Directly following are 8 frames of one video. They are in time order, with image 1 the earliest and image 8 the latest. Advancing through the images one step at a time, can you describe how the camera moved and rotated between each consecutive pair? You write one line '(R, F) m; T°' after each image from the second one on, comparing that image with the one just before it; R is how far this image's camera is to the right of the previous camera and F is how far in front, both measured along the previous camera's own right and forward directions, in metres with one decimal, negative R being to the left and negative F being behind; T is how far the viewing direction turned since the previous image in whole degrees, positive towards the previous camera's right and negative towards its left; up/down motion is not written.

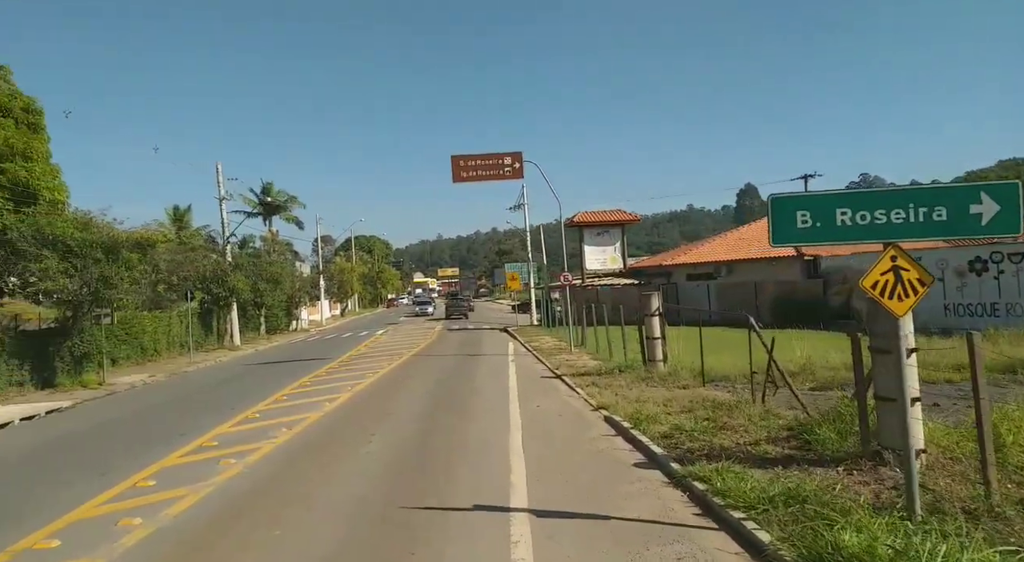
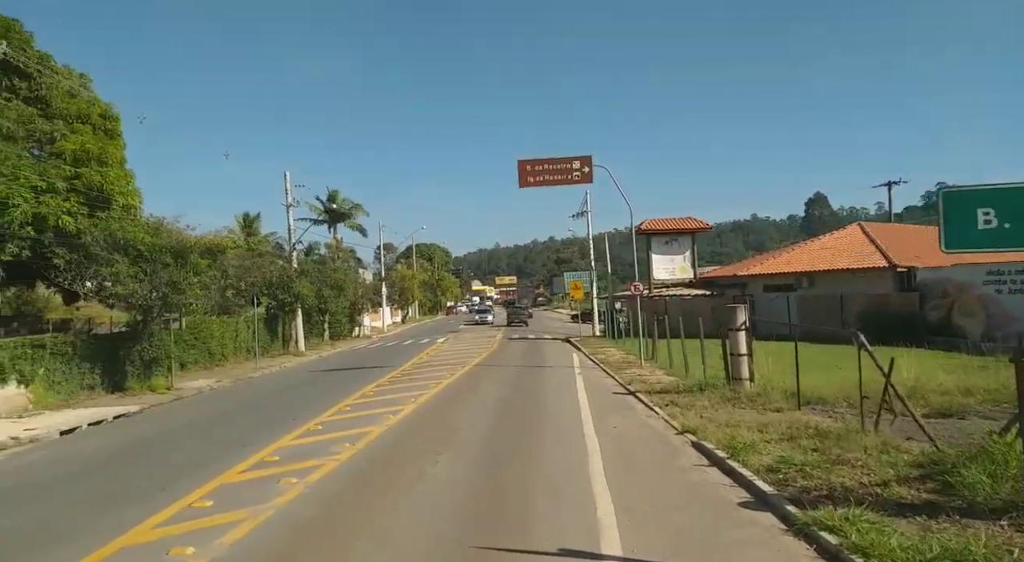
(-0.3, +0.8) m; -4°
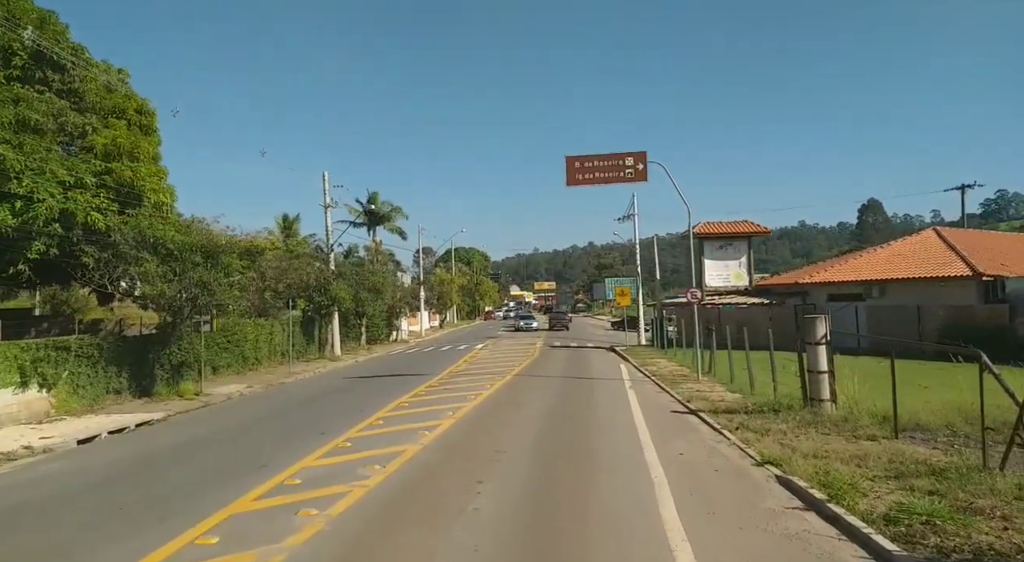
(-0.2, +1.4) m; -3°
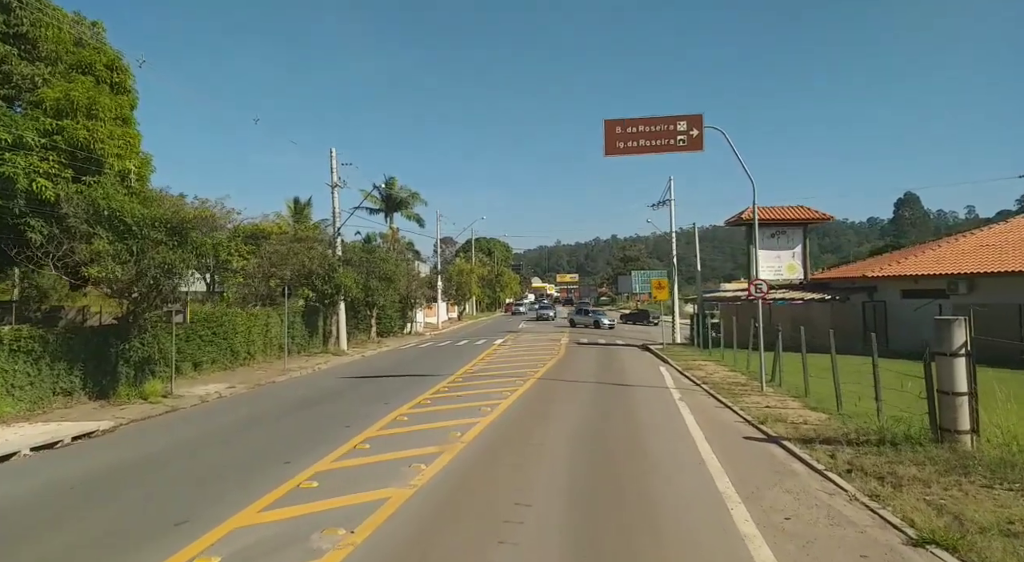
(-0.1, +3.4) m; -2°
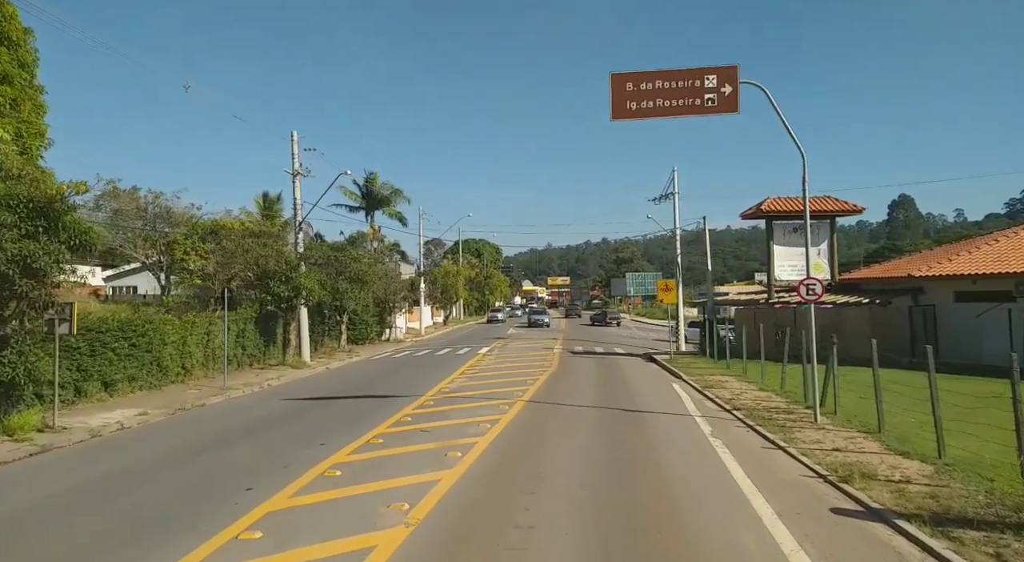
(+0.2, +4.0) m; +1°
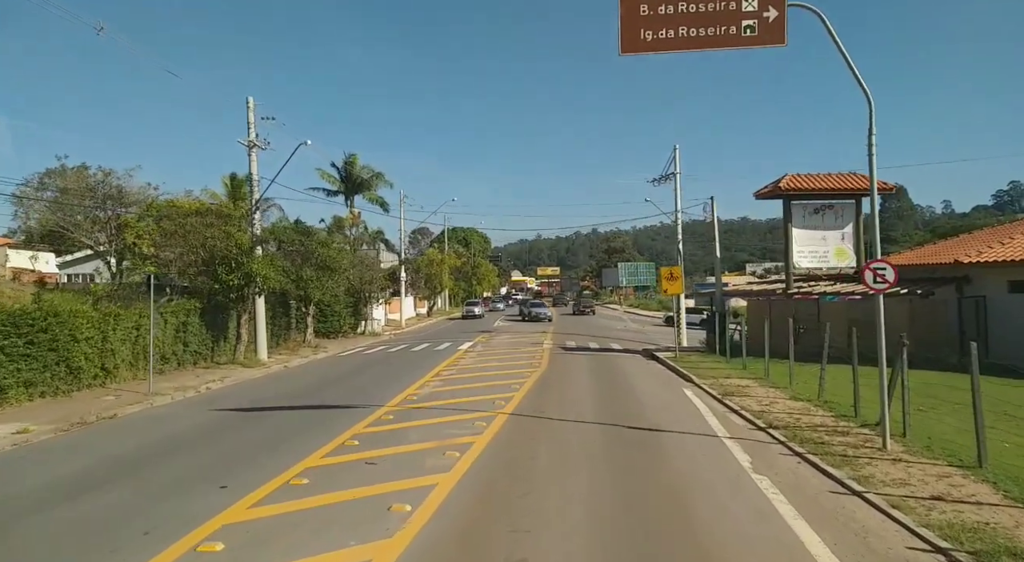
(+0.2, +3.3) m; +1°
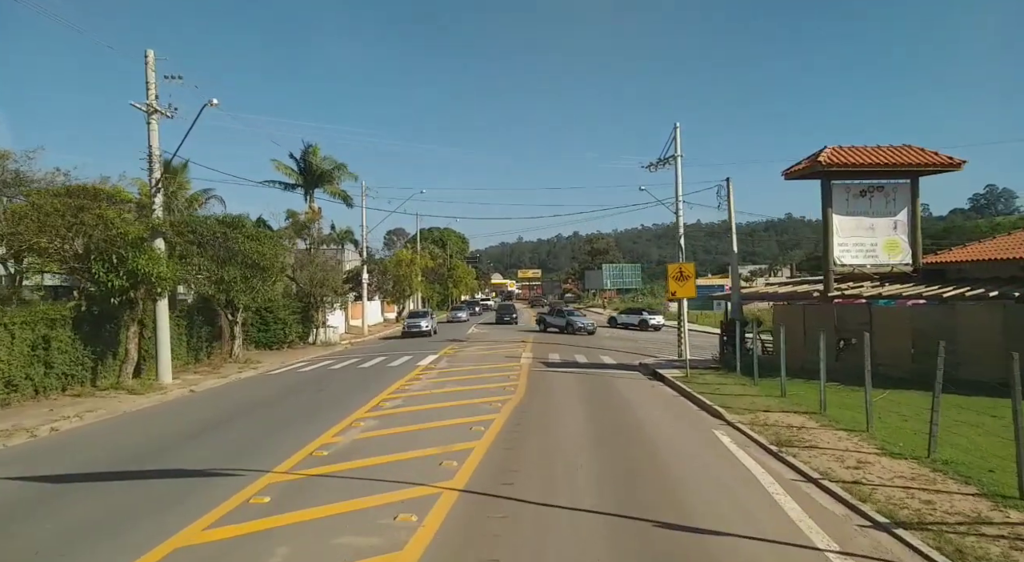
(+0.3, +5.1) m; +1°
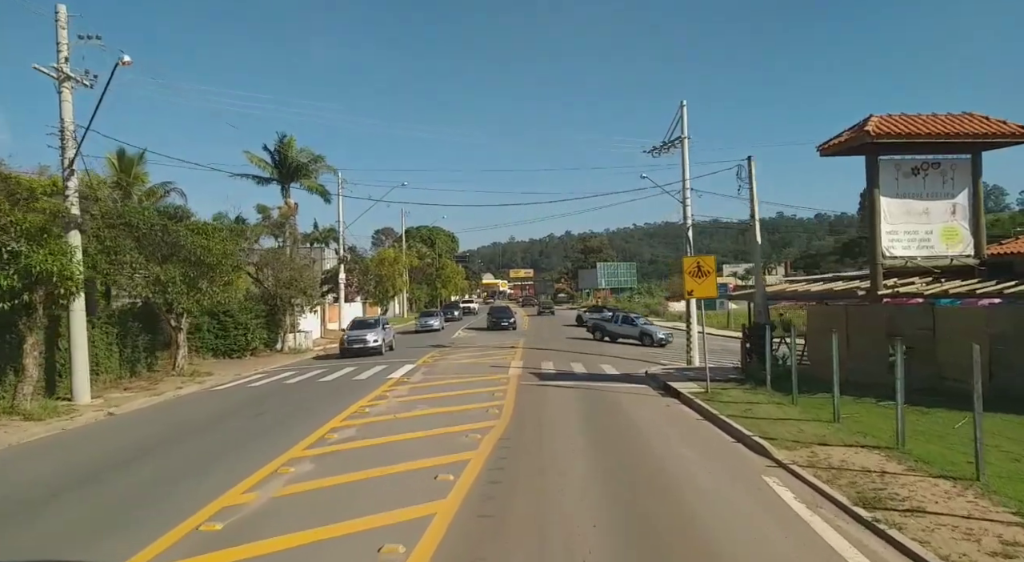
(+0.2, +3.2) m; +1°
